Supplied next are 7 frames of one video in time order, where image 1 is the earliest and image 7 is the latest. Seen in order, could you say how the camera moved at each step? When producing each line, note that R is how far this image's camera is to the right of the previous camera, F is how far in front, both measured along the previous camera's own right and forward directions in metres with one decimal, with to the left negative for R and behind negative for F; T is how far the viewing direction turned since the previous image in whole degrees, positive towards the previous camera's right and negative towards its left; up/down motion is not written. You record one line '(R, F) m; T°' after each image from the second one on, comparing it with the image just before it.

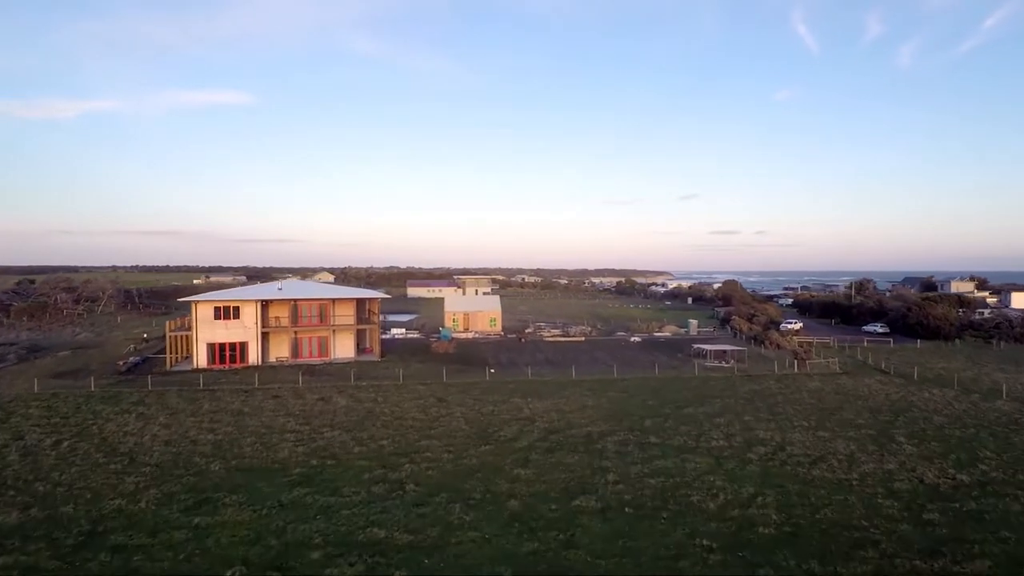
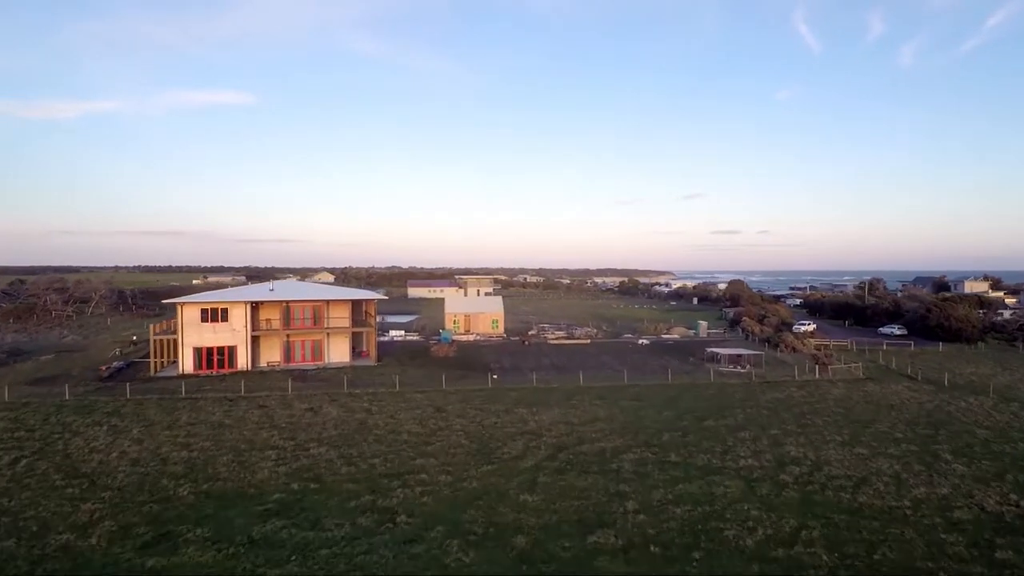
(-0.1, +1.8) m; 0°
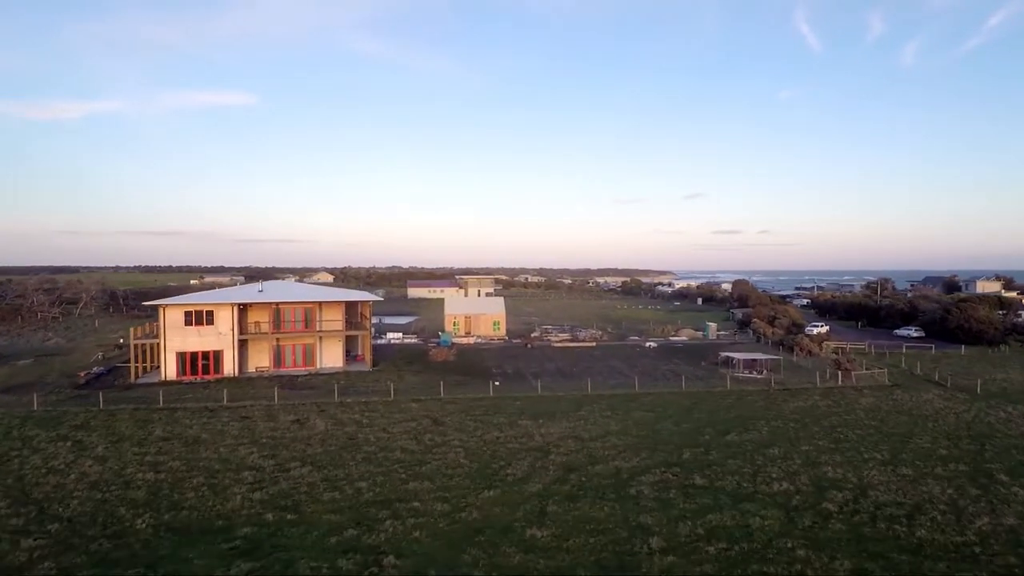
(-0.1, +1.8) m; 0°
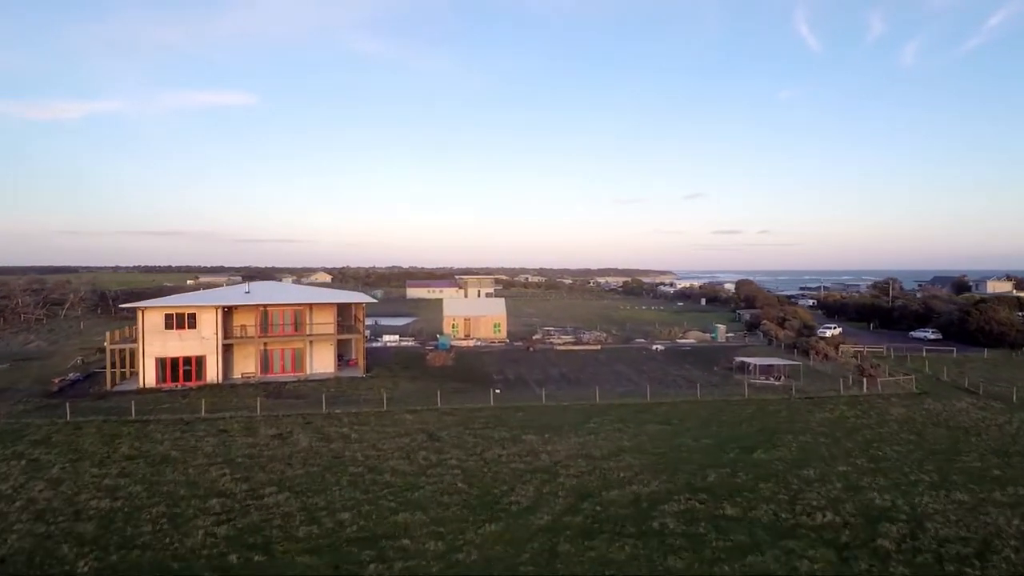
(-0.1, +1.8) m; 0°
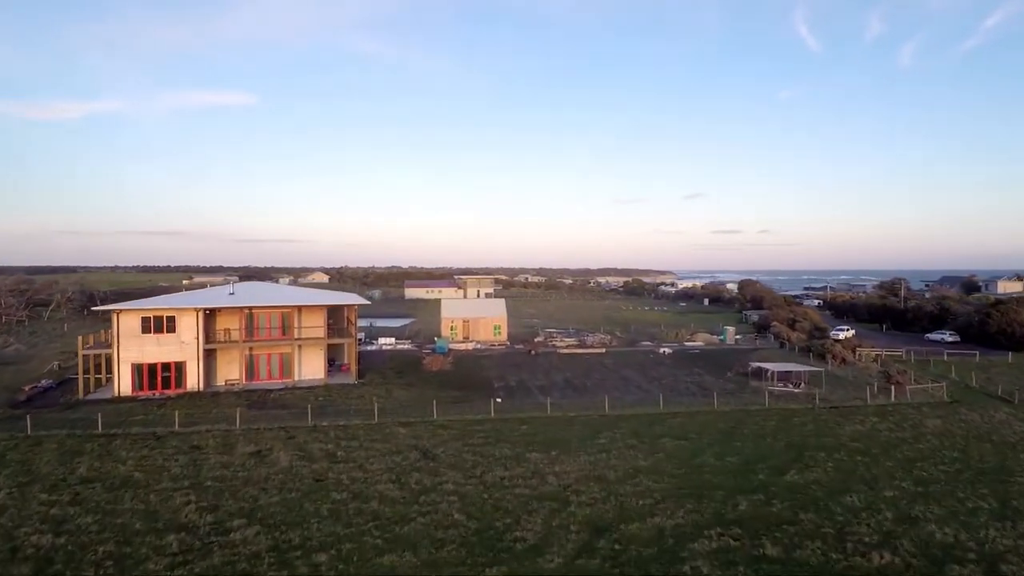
(-0.1, +1.8) m; 0°
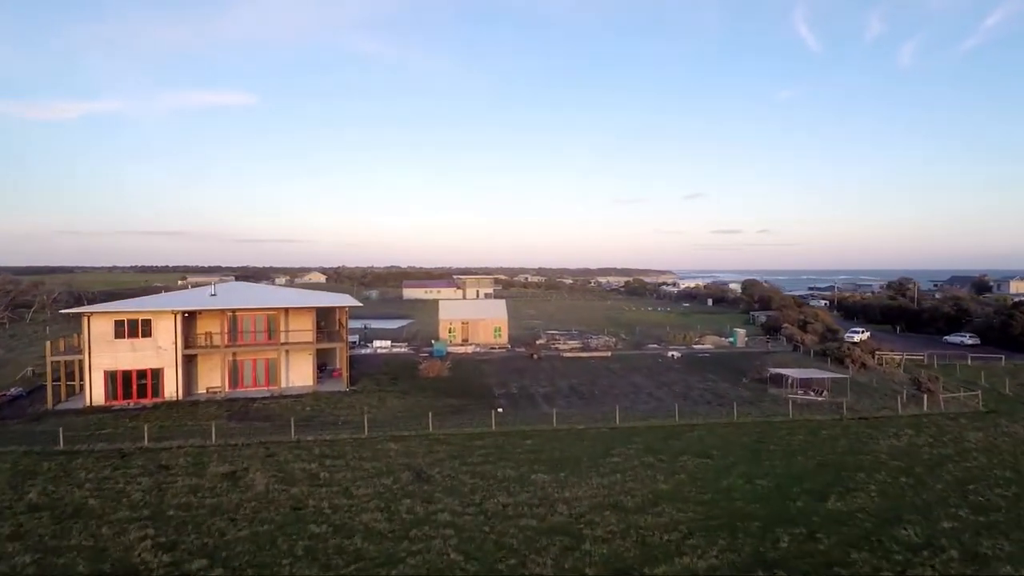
(-0.1, +1.8) m; 0°
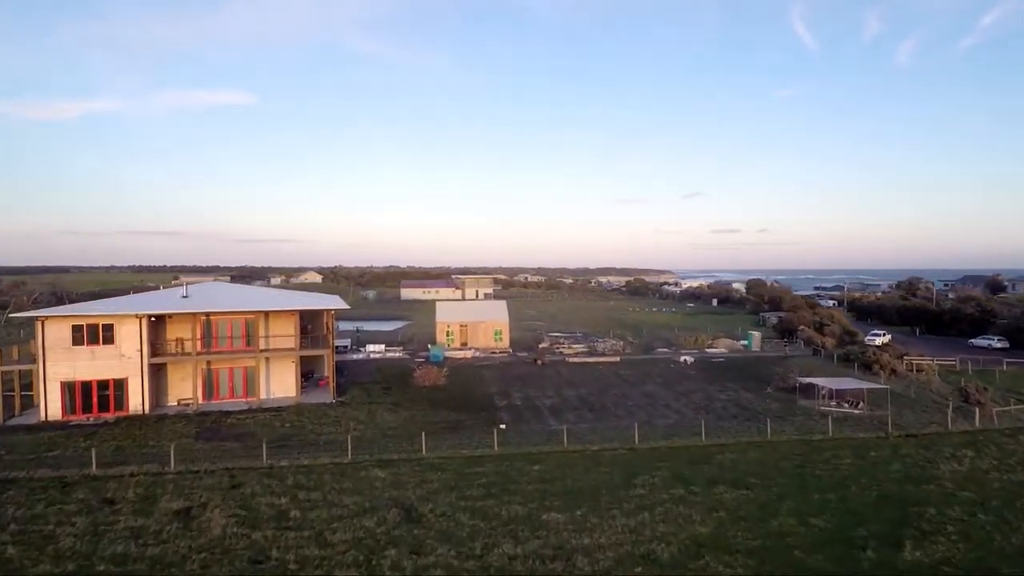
(-0.1, +2.4) m; 0°
